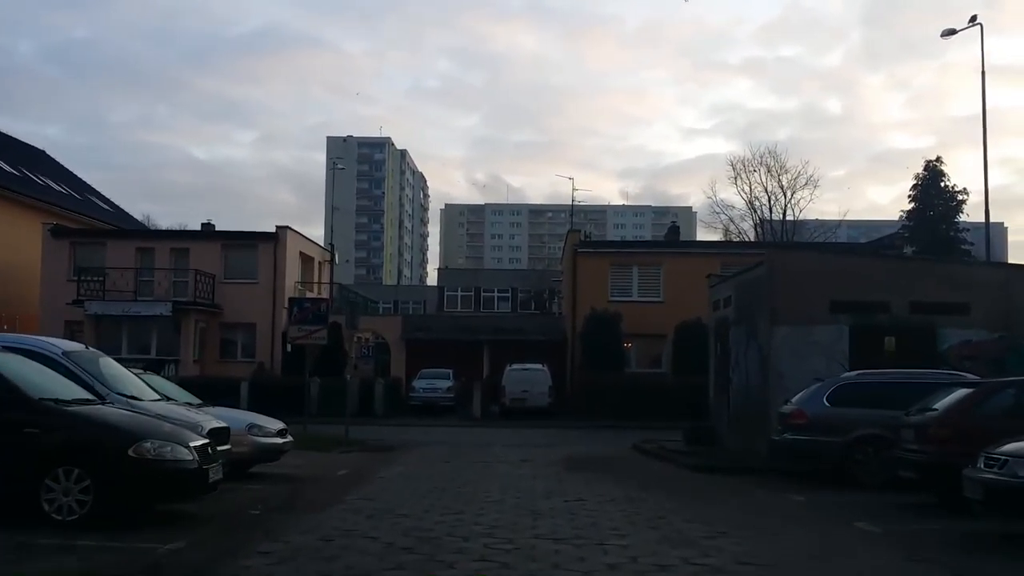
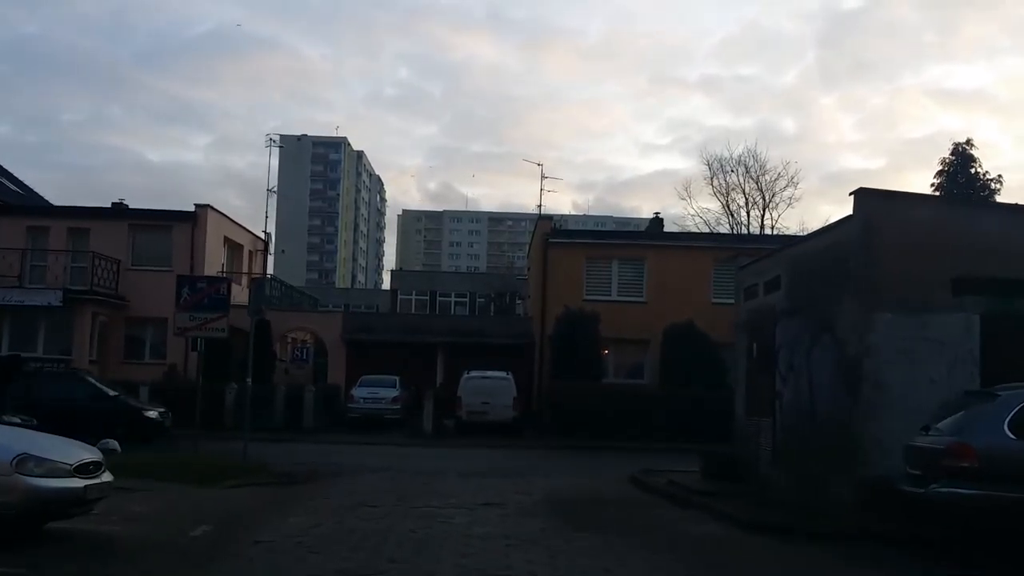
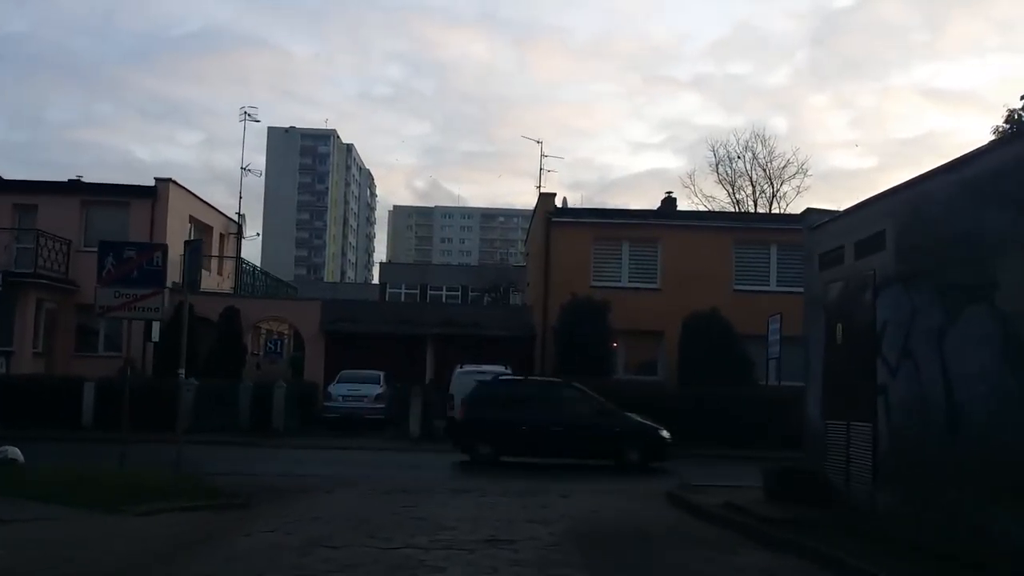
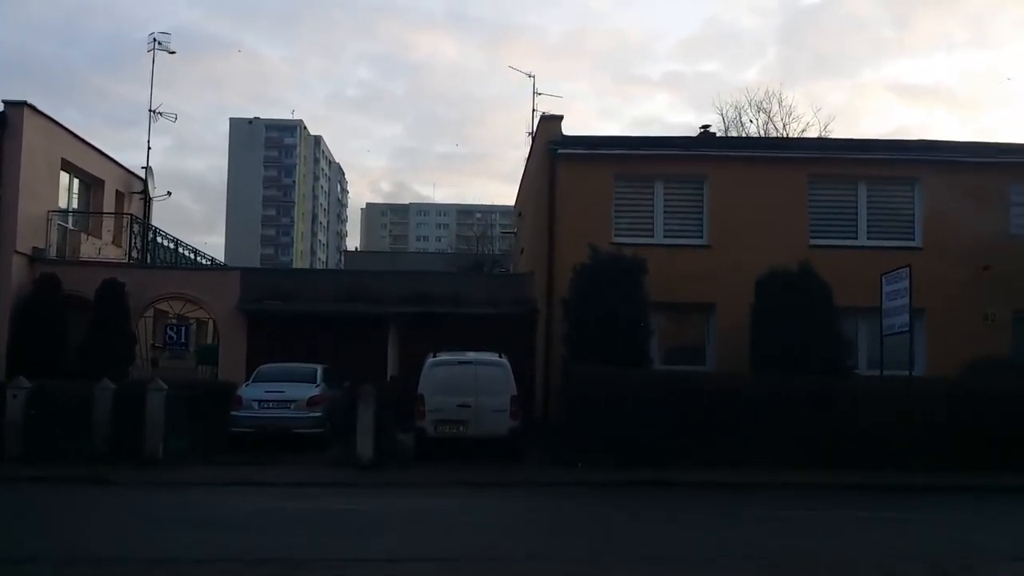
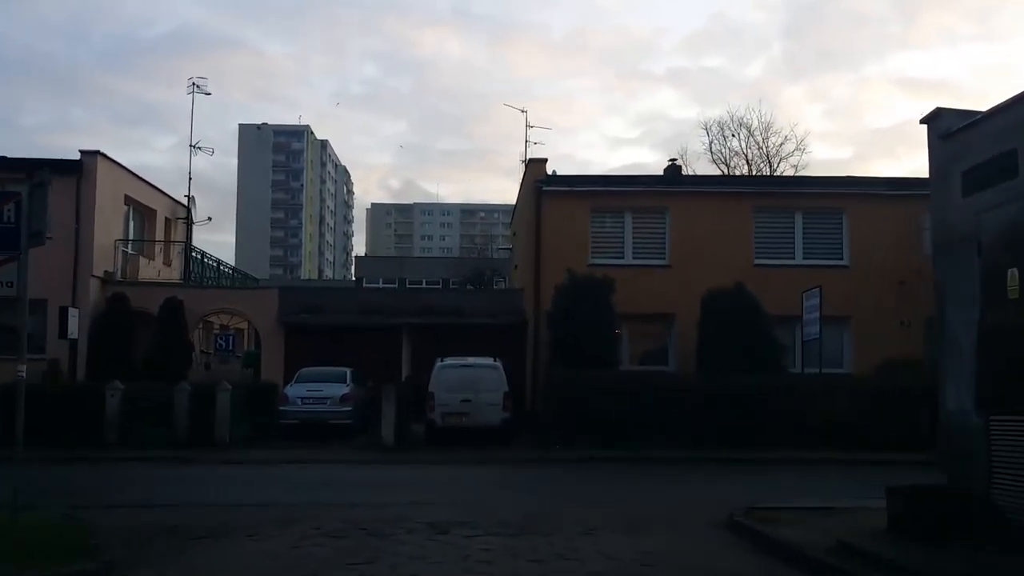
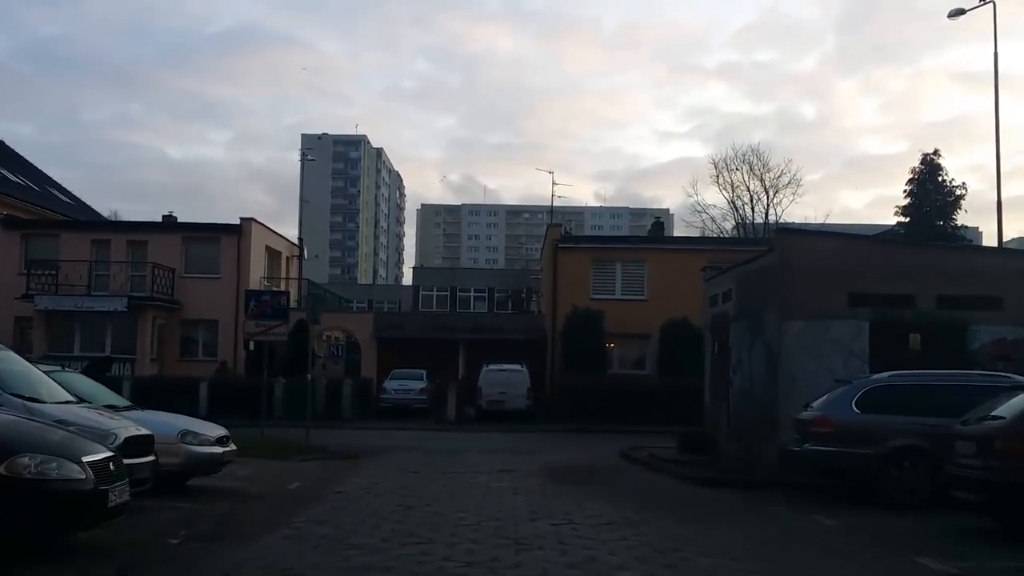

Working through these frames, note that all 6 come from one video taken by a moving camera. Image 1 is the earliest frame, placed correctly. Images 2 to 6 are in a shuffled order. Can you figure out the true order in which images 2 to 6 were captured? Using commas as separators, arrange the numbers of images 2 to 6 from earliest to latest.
6, 2, 3, 5, 4
